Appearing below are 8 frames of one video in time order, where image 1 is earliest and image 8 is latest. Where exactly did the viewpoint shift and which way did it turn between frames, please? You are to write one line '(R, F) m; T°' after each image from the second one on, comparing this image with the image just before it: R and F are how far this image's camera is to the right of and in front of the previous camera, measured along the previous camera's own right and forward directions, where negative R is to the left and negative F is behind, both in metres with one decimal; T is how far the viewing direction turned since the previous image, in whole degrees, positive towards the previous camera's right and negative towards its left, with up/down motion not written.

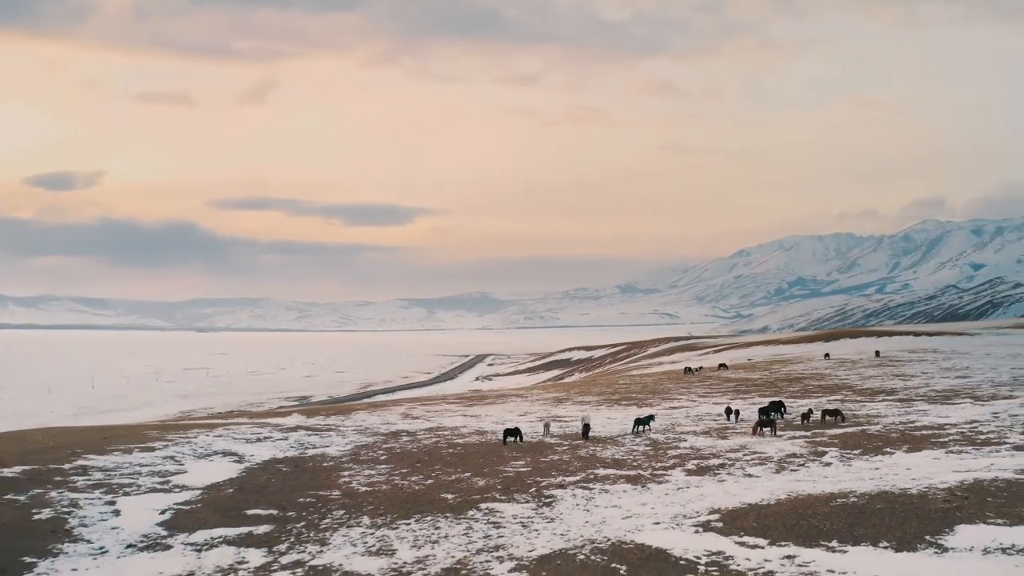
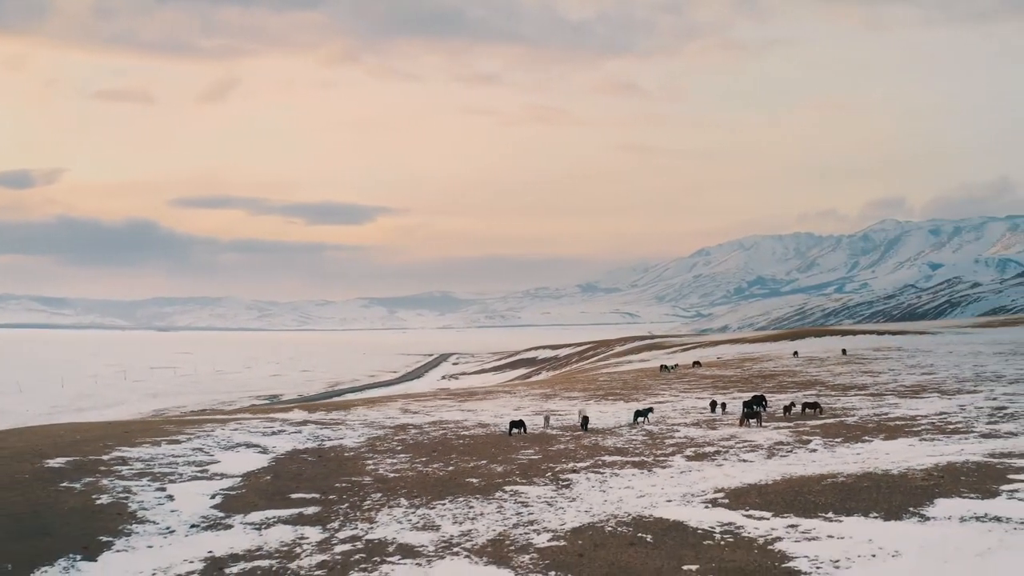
(-1.8, -1.7) m; +2°
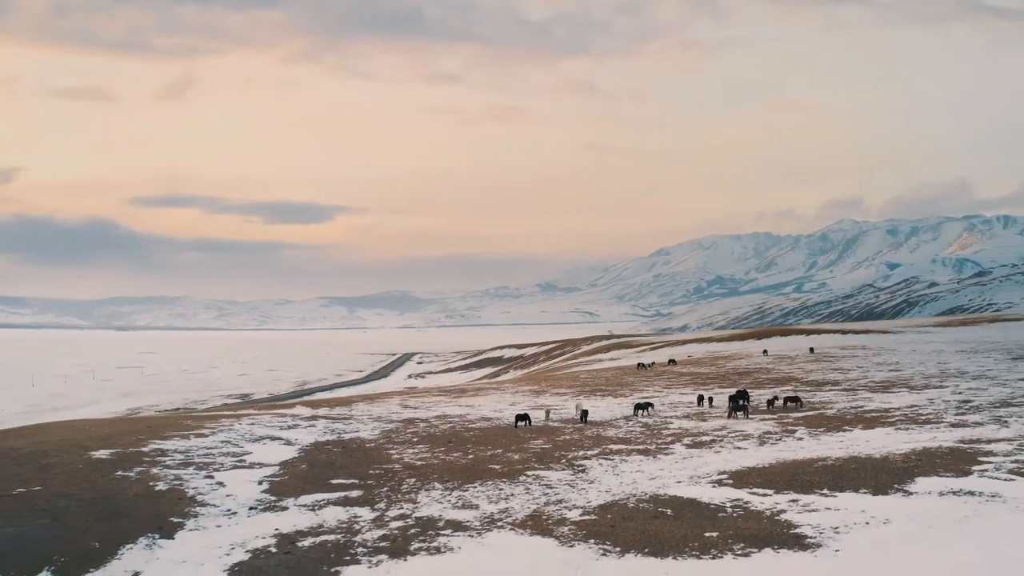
(-1.9, -1.8) m; +2°
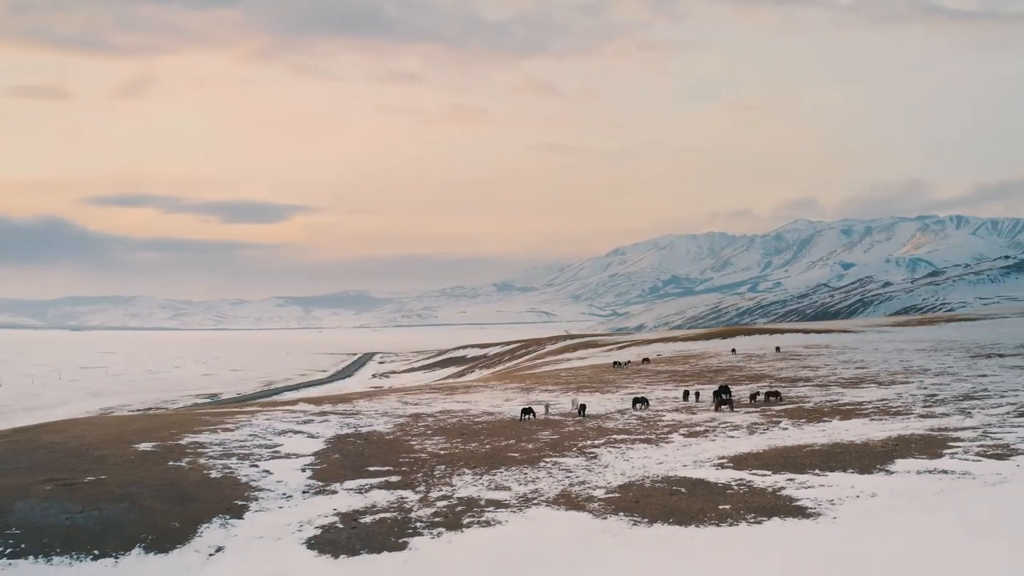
(-2.1, -2.0) m; +3°
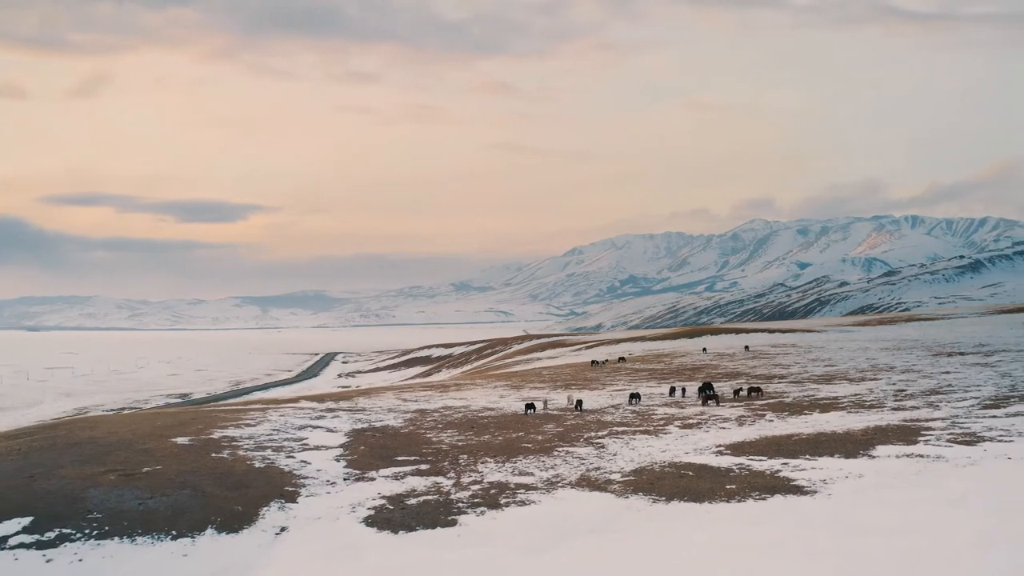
(-2.0, -1.9) m; +3°
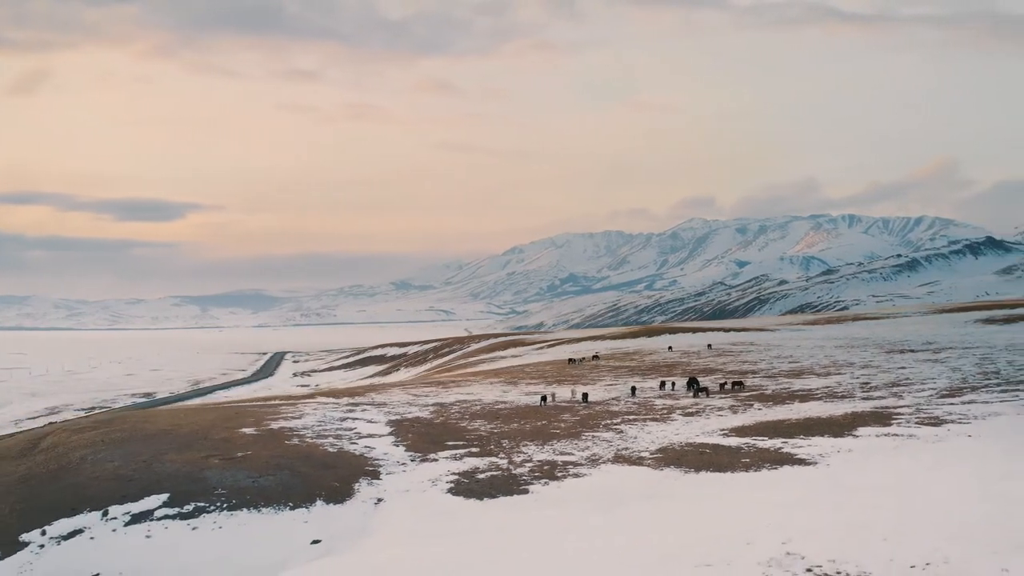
(-3.5, -3.4) m; +3°
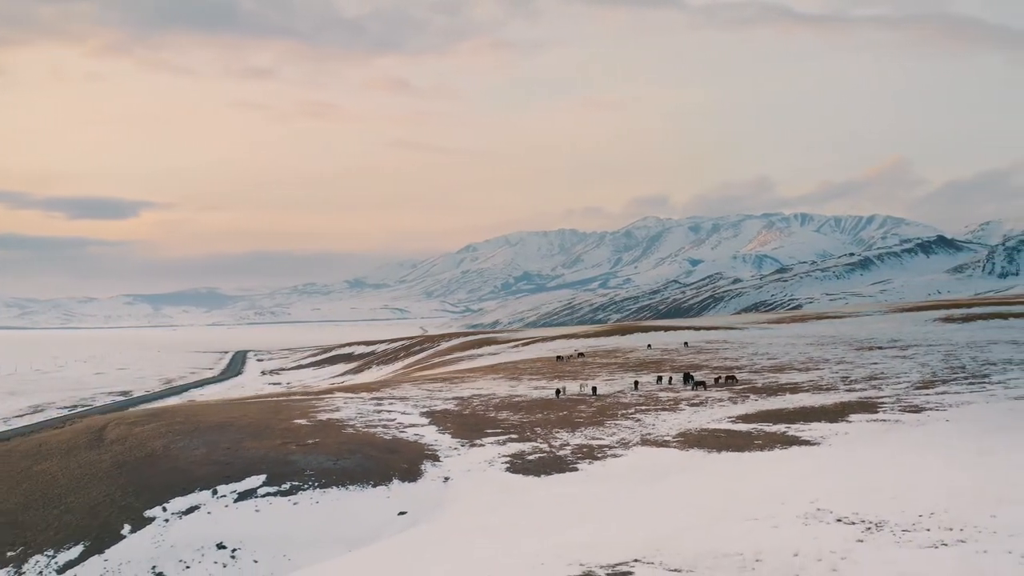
(-3.0, -3.0) m; +2°
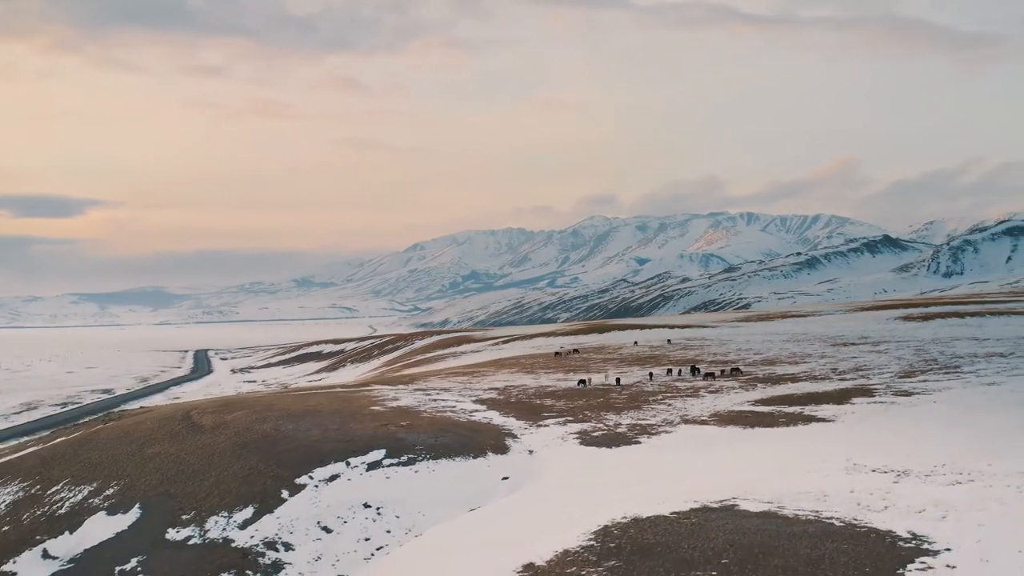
(-4.5, -4.4) m; +2°
